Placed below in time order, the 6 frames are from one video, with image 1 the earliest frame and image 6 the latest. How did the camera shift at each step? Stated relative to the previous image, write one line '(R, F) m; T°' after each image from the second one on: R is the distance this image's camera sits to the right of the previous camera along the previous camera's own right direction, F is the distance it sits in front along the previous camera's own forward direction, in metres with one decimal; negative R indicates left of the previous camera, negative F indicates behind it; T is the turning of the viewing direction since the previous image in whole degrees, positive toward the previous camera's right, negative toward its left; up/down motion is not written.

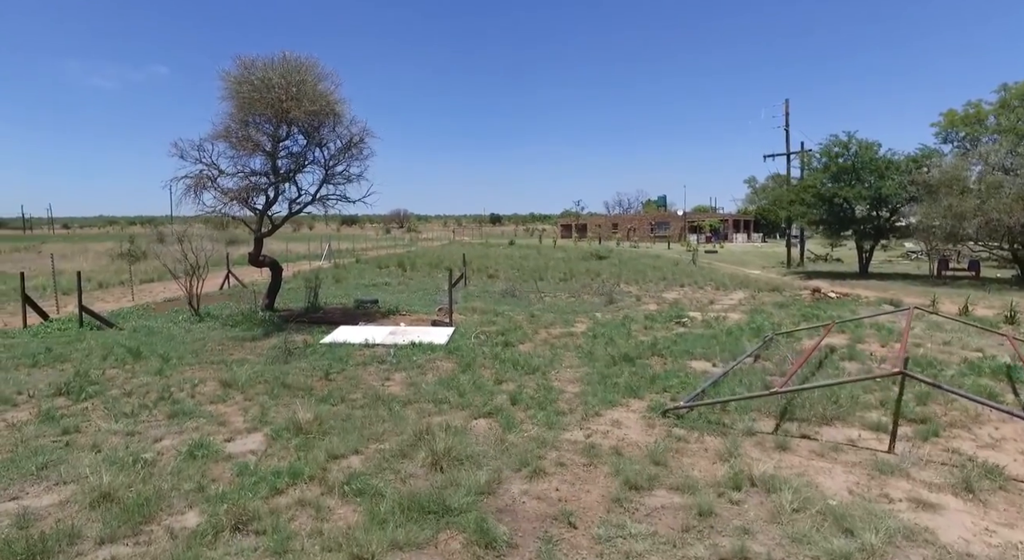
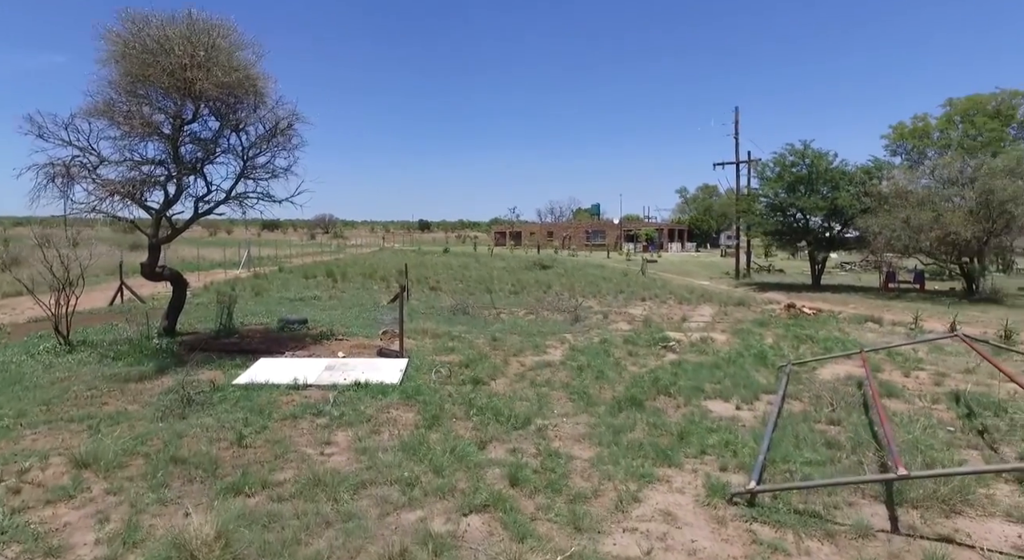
(-0.6, +2.1) m; +7°
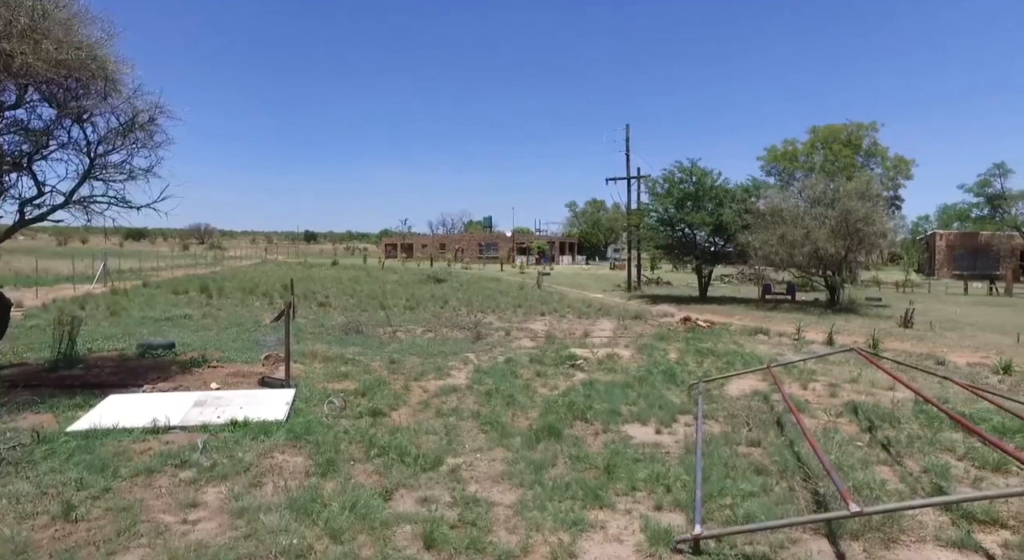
(-0.2, +0.7) m; +10°
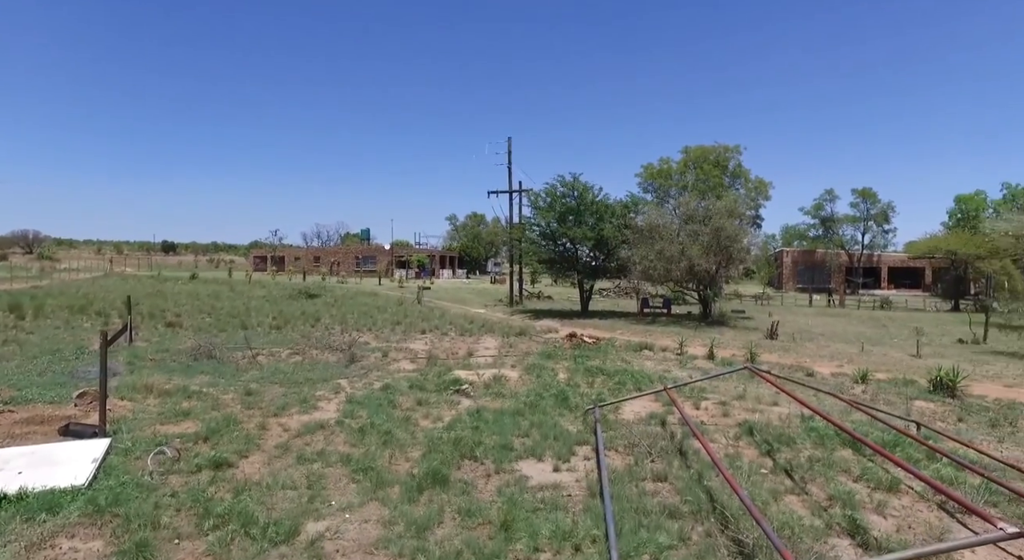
(0.0, +1.0) m; +12°
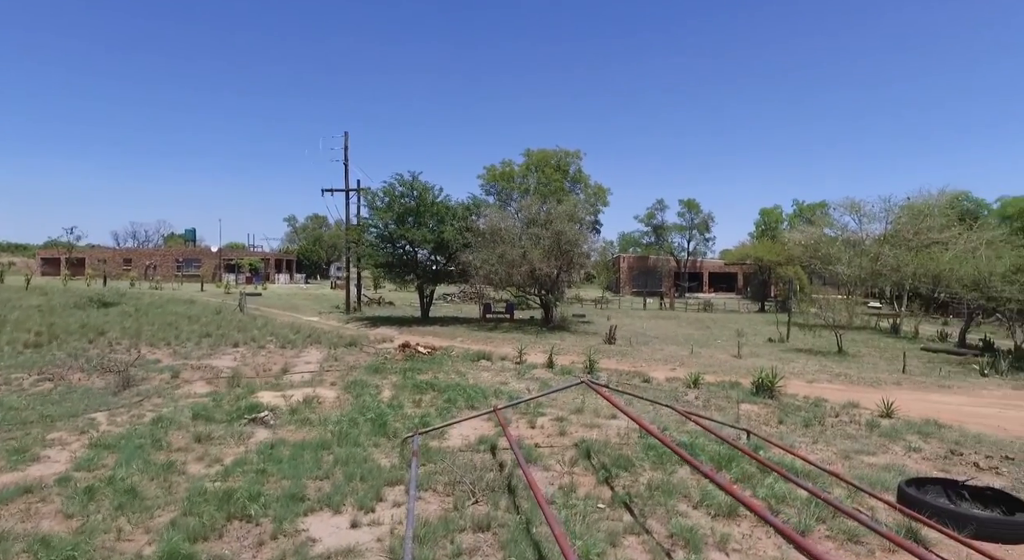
(+0.6, +1.2) m; +14°
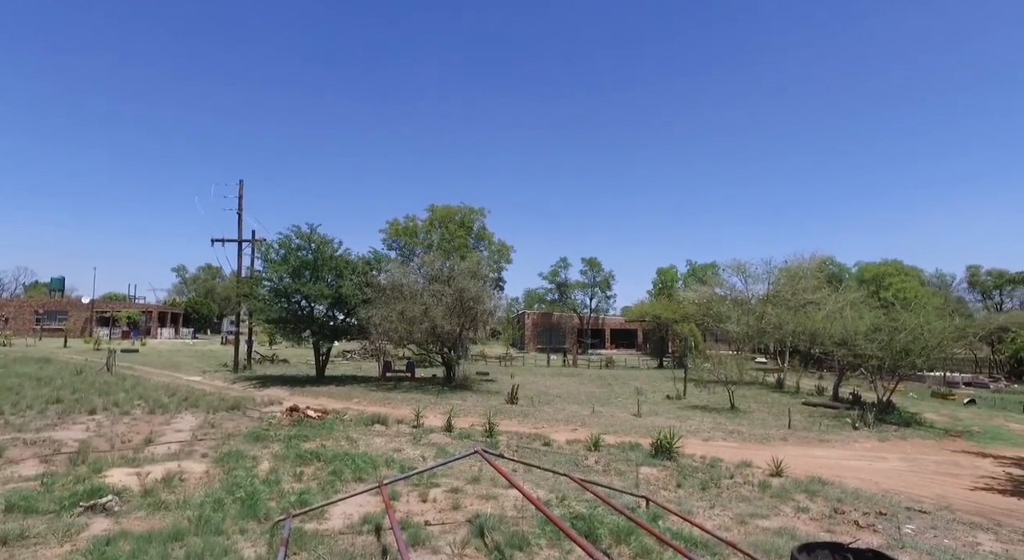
(+0.2, +0.3) m; +9°
